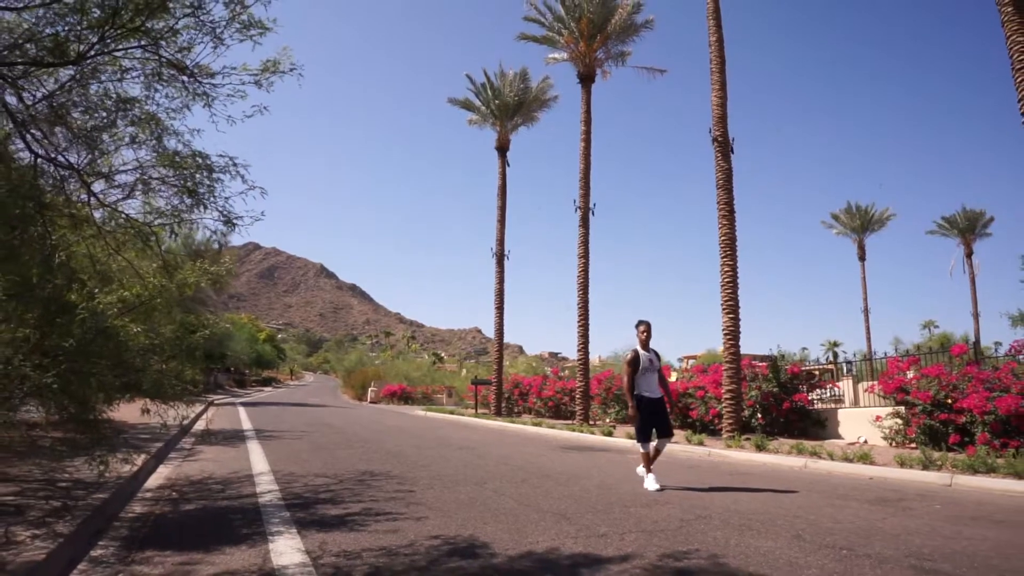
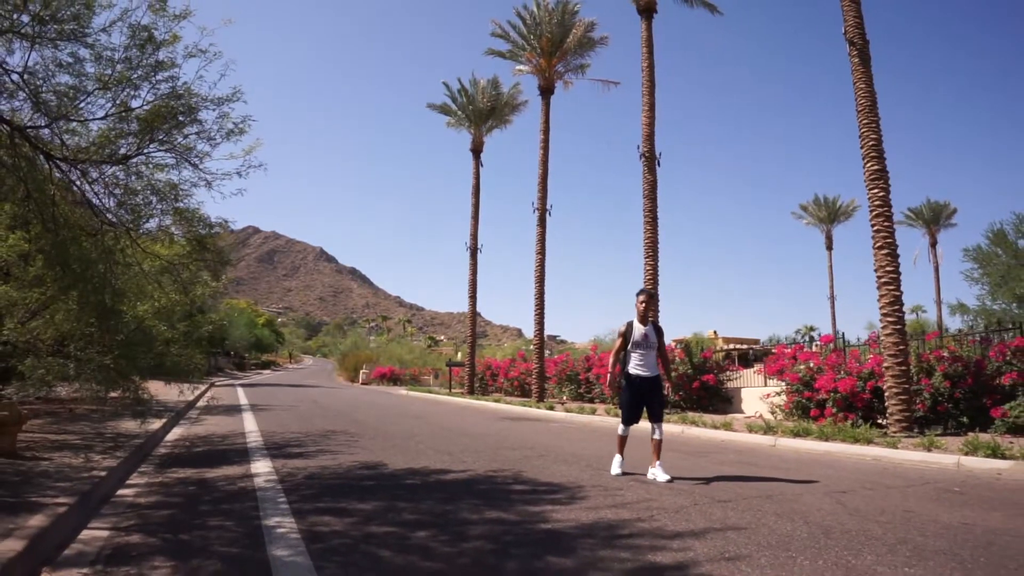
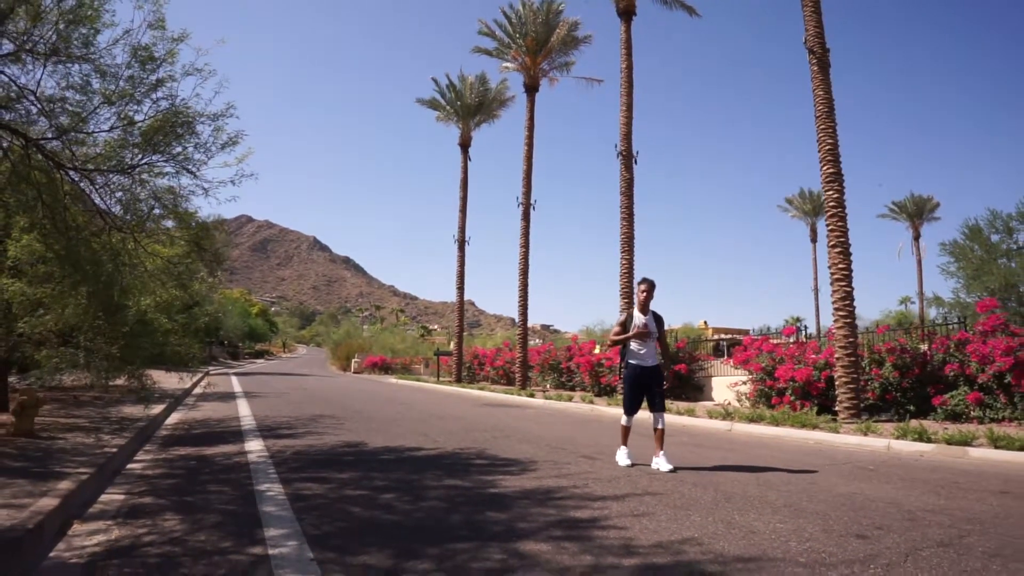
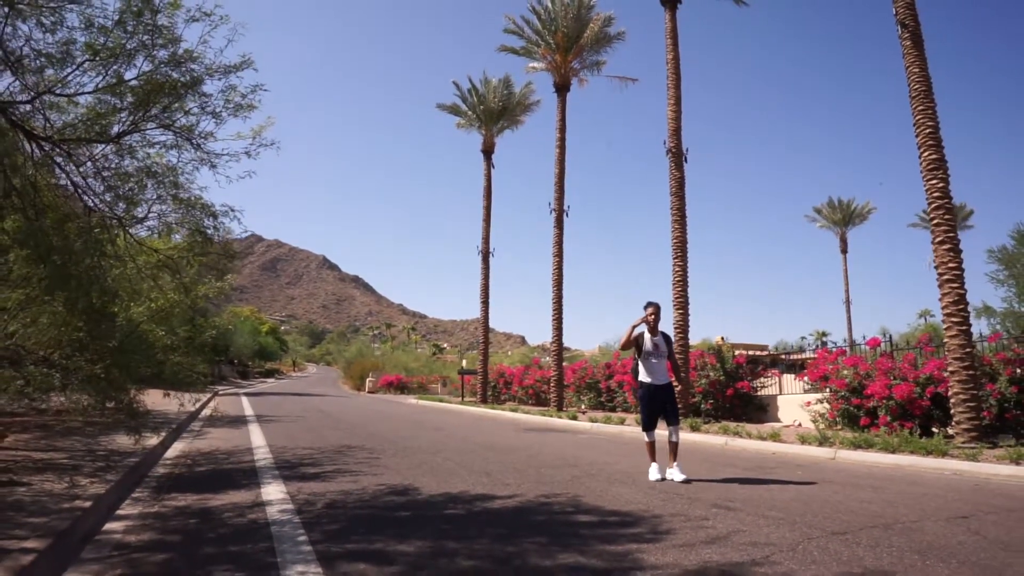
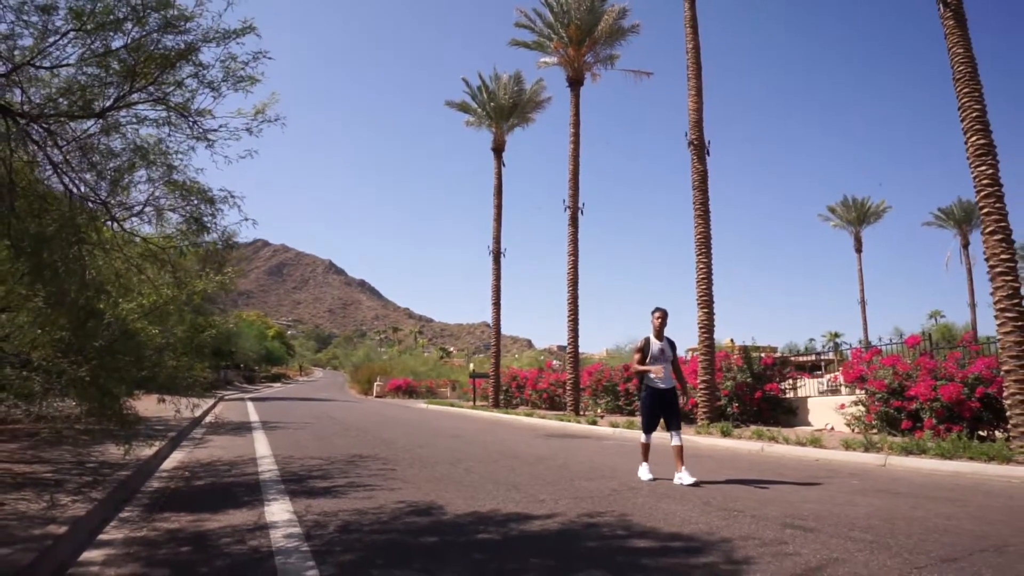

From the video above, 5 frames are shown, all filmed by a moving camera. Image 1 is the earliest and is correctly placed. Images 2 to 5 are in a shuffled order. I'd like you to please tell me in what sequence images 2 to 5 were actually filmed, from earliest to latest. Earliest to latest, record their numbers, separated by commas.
5, 4, 2, 3
